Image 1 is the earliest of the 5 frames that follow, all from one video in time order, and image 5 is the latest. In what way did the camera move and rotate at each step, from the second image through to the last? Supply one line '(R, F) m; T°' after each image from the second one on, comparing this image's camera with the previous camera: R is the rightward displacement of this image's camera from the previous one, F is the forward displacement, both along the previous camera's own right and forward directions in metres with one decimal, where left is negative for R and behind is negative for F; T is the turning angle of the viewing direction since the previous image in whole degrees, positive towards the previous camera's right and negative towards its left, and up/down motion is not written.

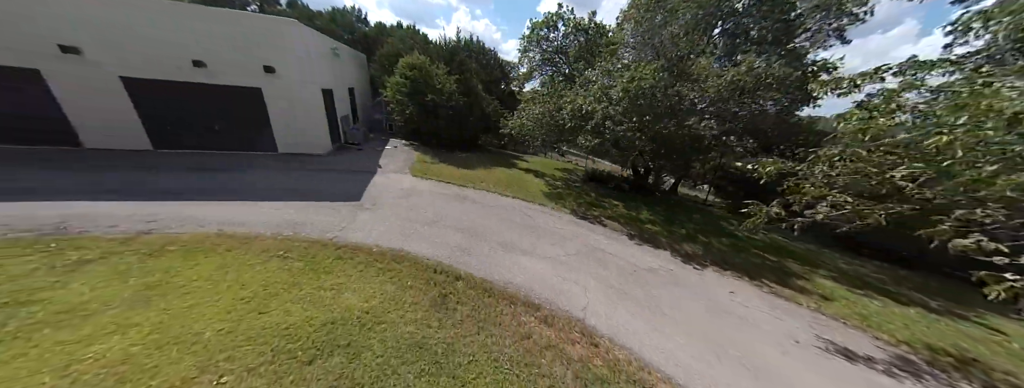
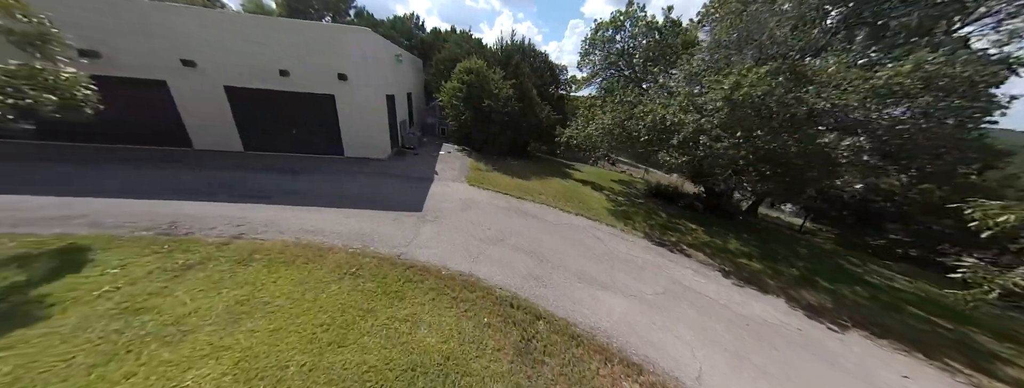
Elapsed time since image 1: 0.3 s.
(-0.9, +0.4) m; -7°
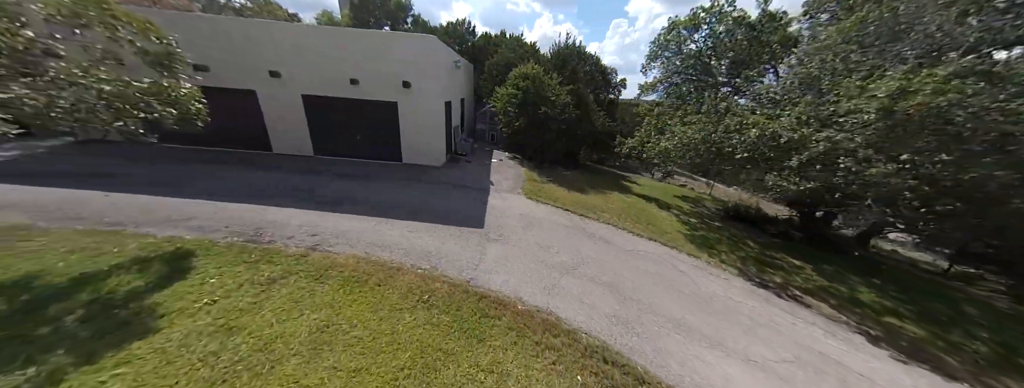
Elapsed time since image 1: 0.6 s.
(-0.9, +0.4) m; -7°
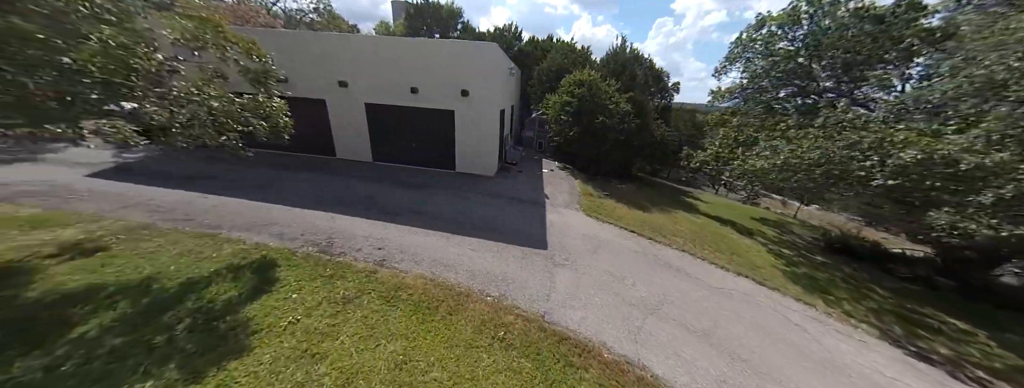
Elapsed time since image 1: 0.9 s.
(-0.8, +0.3) m; -7°
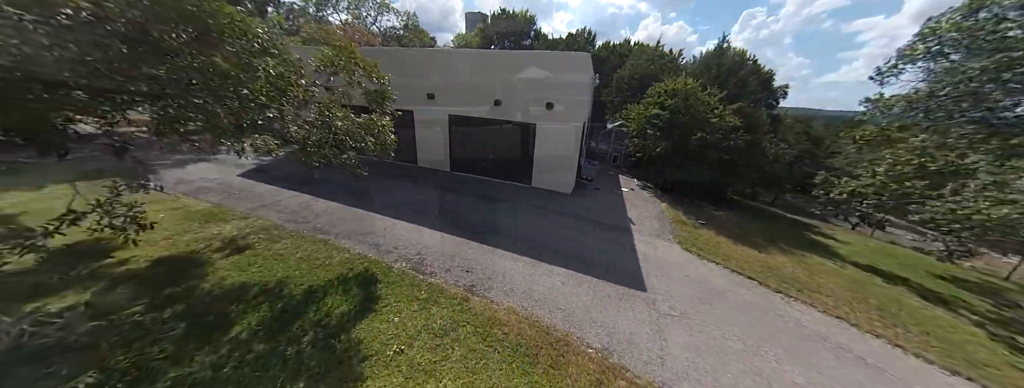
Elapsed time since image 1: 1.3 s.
(-0.9, +0.3) m; -11°
